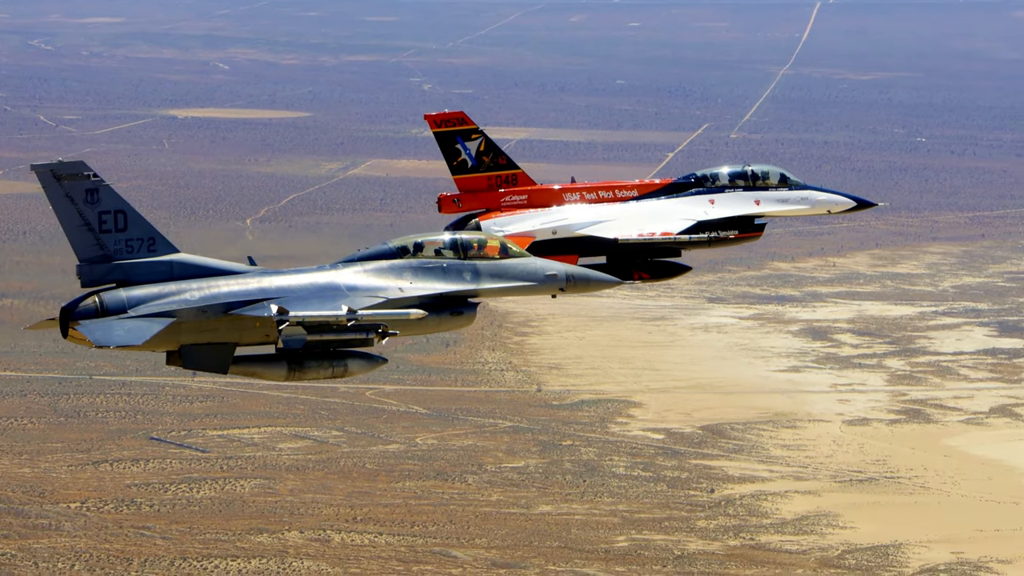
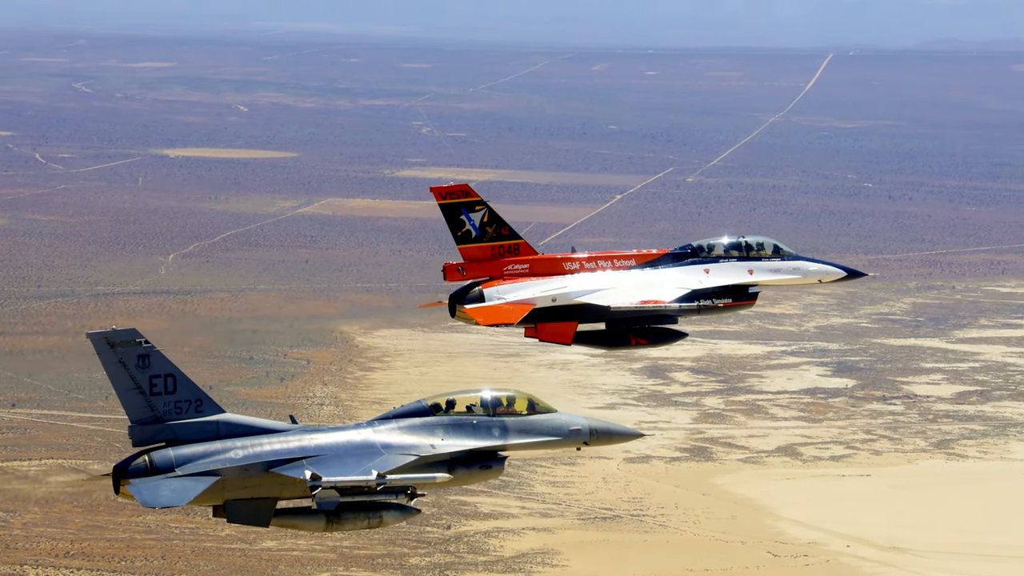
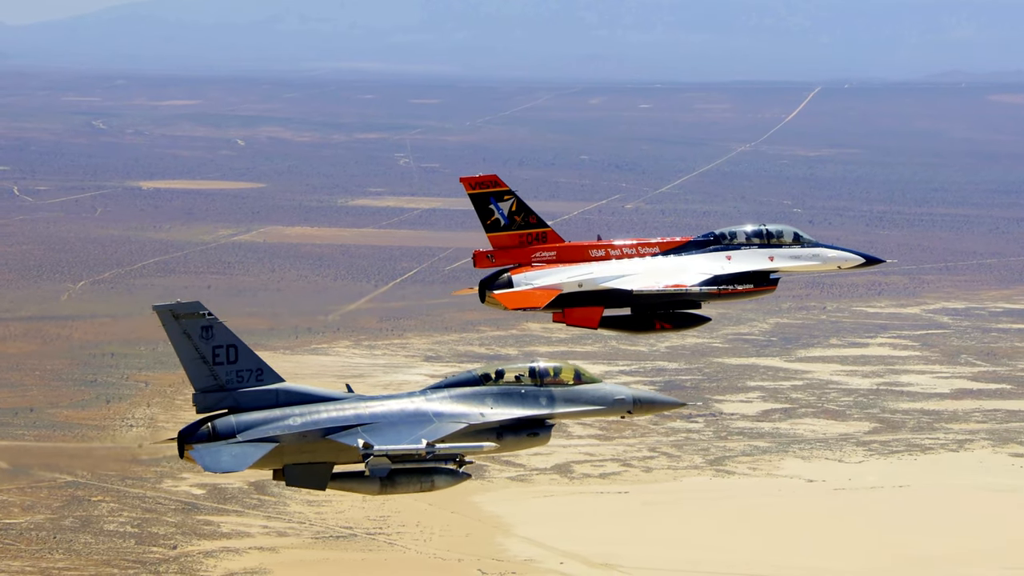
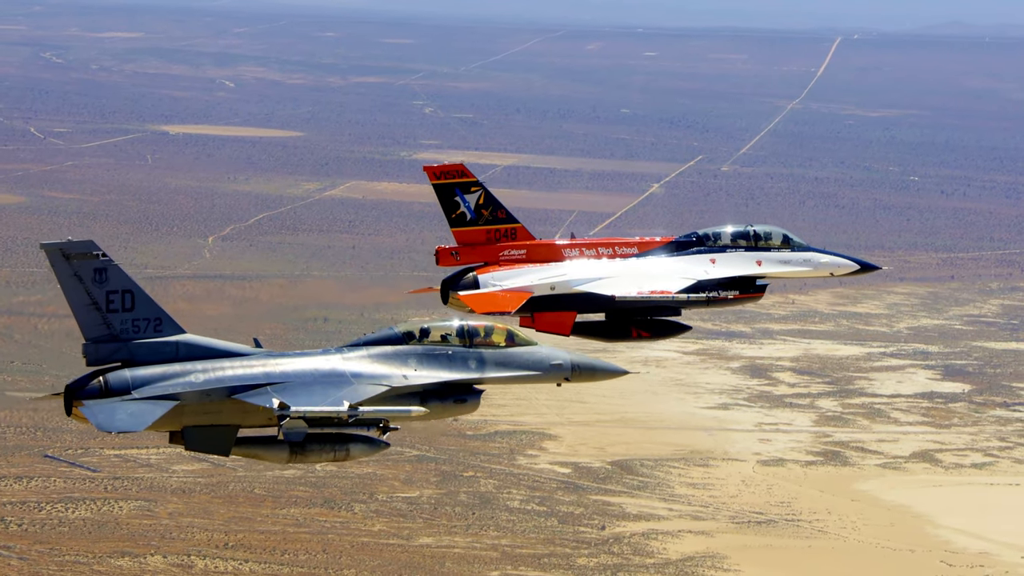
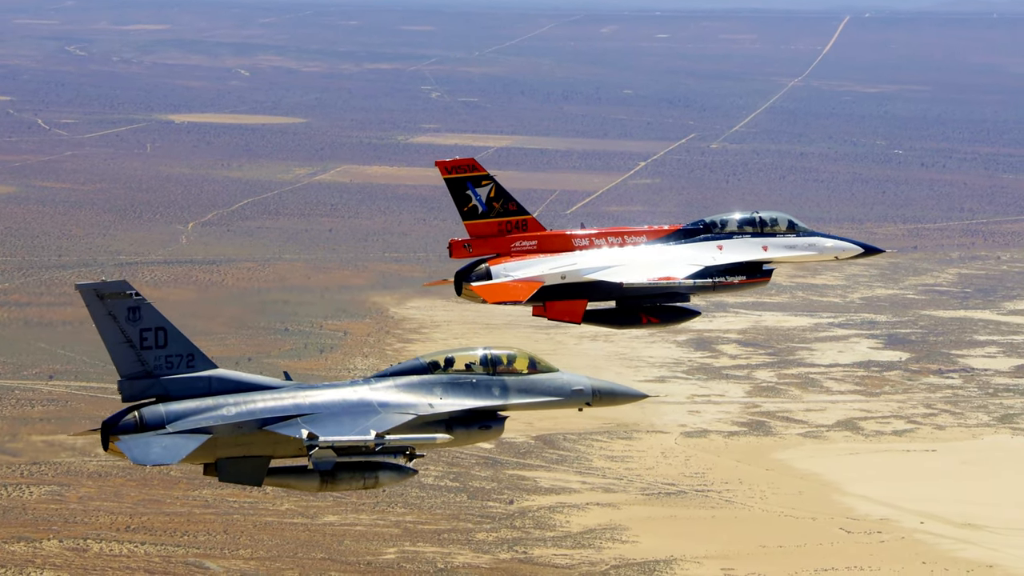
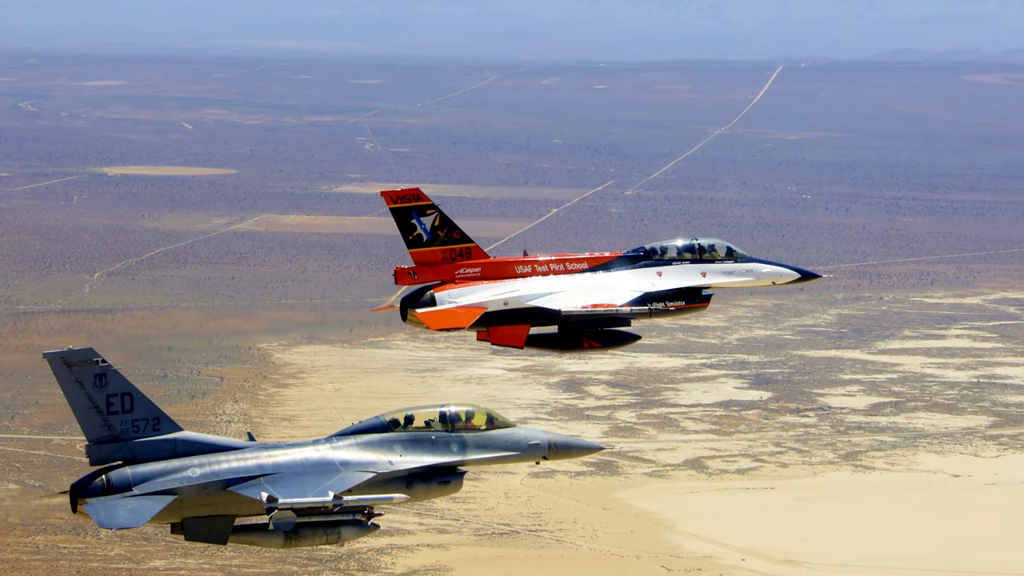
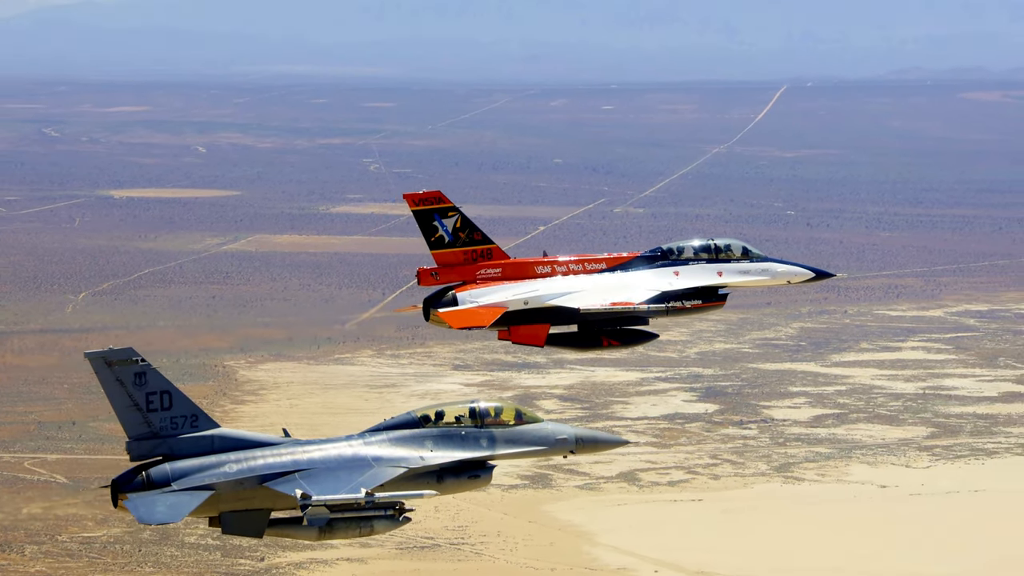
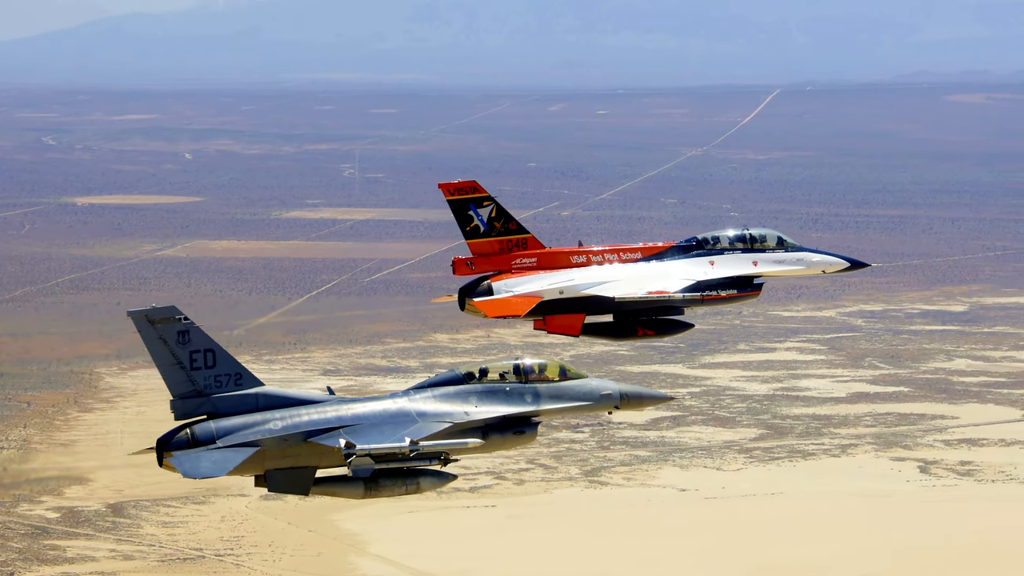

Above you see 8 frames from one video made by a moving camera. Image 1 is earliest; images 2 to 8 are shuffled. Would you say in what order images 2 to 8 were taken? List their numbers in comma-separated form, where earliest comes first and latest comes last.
4, 5, 2, 6, 7, 3, 8
